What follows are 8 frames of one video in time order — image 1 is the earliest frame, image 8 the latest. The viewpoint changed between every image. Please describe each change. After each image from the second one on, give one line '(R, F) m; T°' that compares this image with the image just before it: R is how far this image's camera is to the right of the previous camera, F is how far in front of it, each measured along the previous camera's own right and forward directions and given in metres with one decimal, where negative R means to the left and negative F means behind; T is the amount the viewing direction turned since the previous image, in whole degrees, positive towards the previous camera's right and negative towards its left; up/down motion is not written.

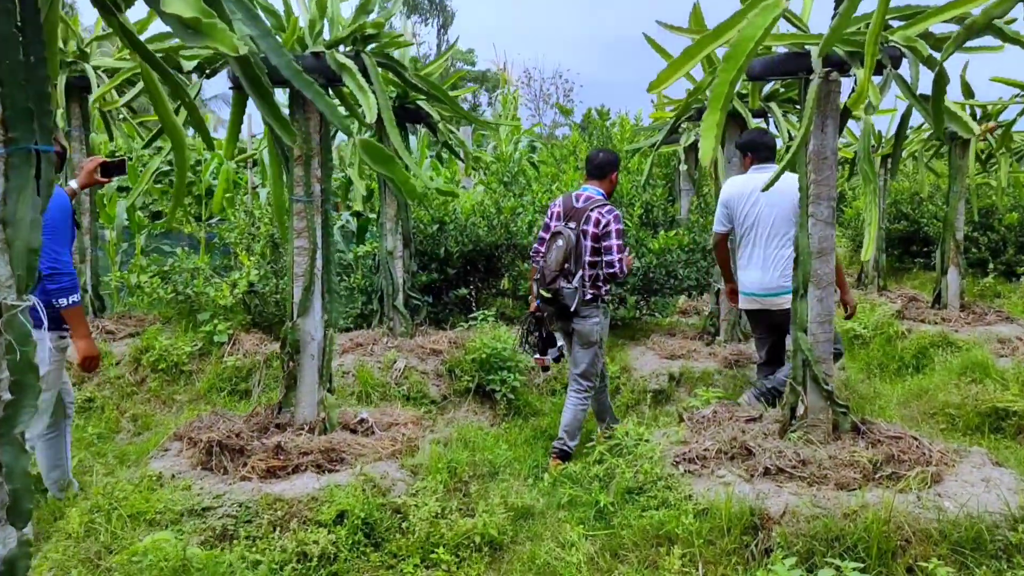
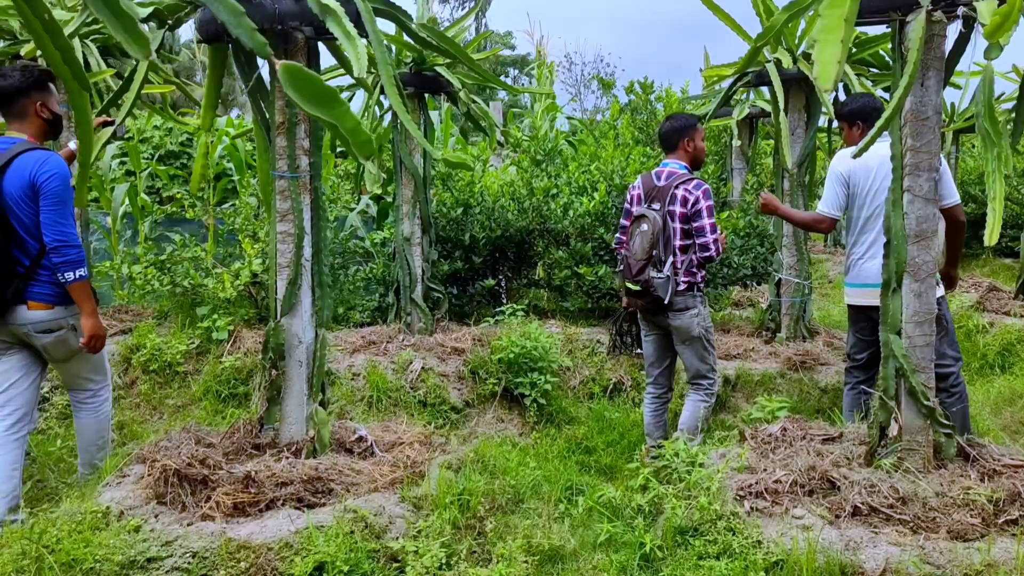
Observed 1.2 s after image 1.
(+0.1, +0.6) m; -3°
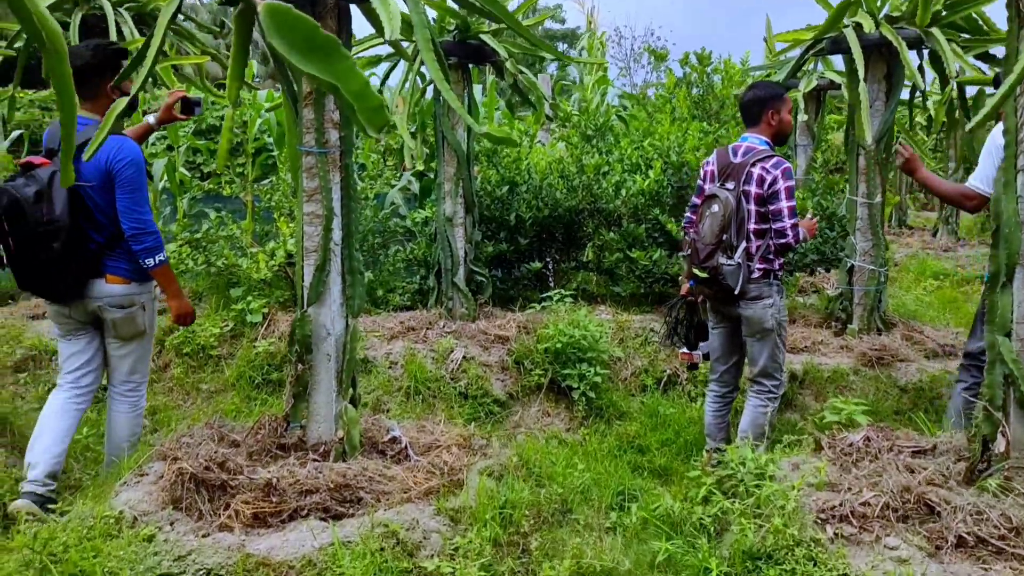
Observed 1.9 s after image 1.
(0.0, +0.3) m; -3°
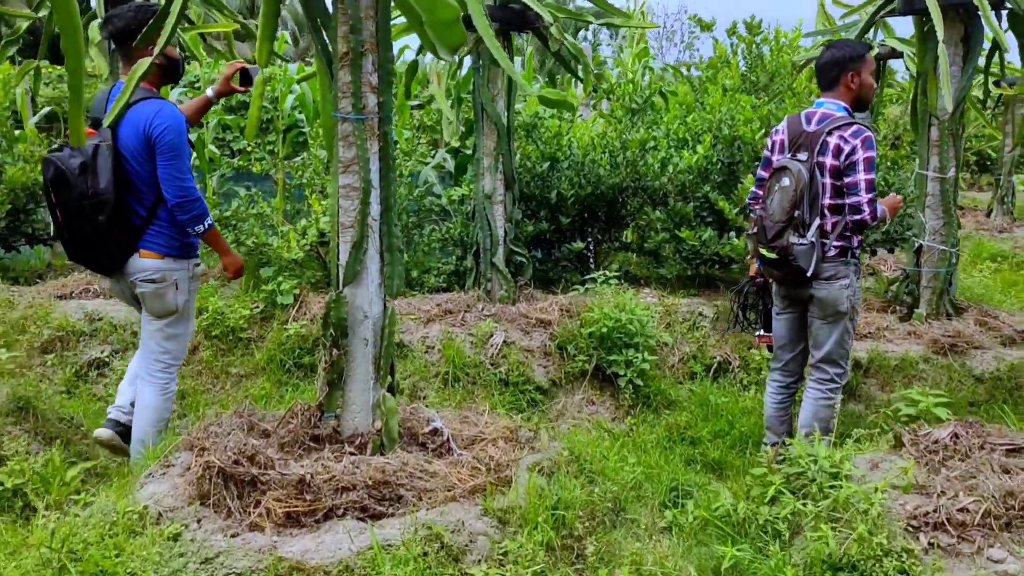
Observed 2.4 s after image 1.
(-0.1, +0.2) m; -2°
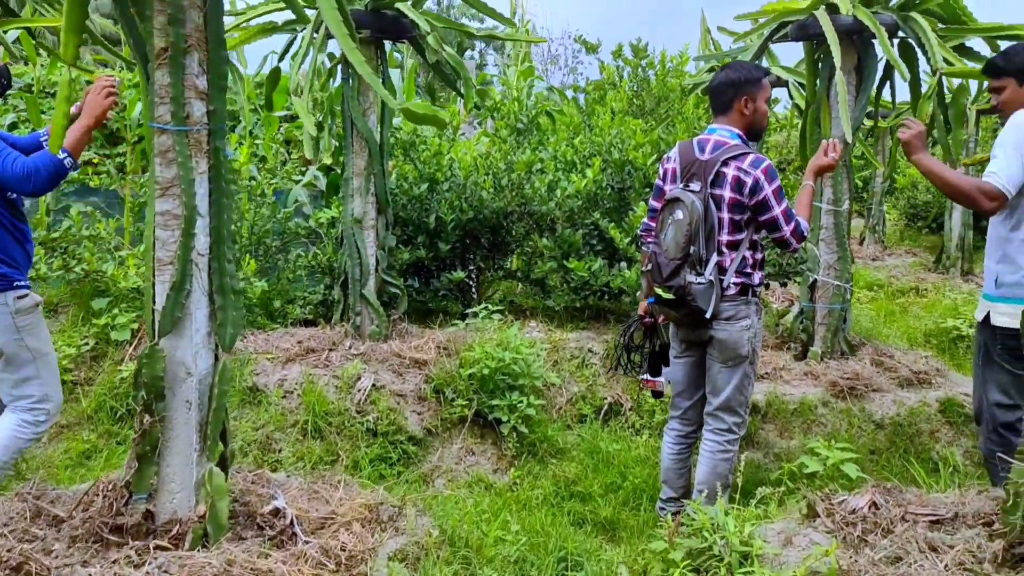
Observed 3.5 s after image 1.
(+0.1, +0.4) m; +7°
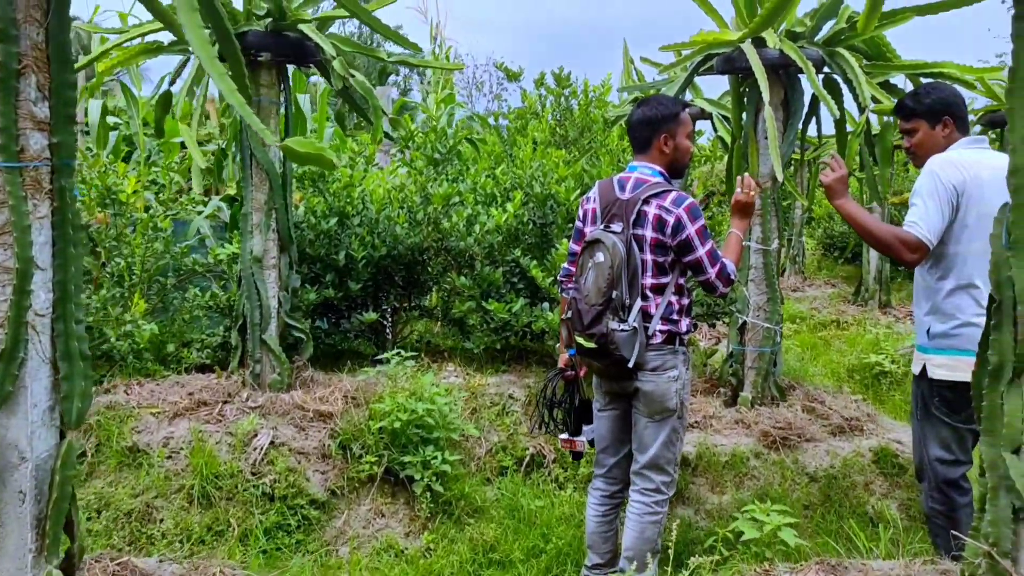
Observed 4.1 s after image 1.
(+0.1, +0.3) m; +5°
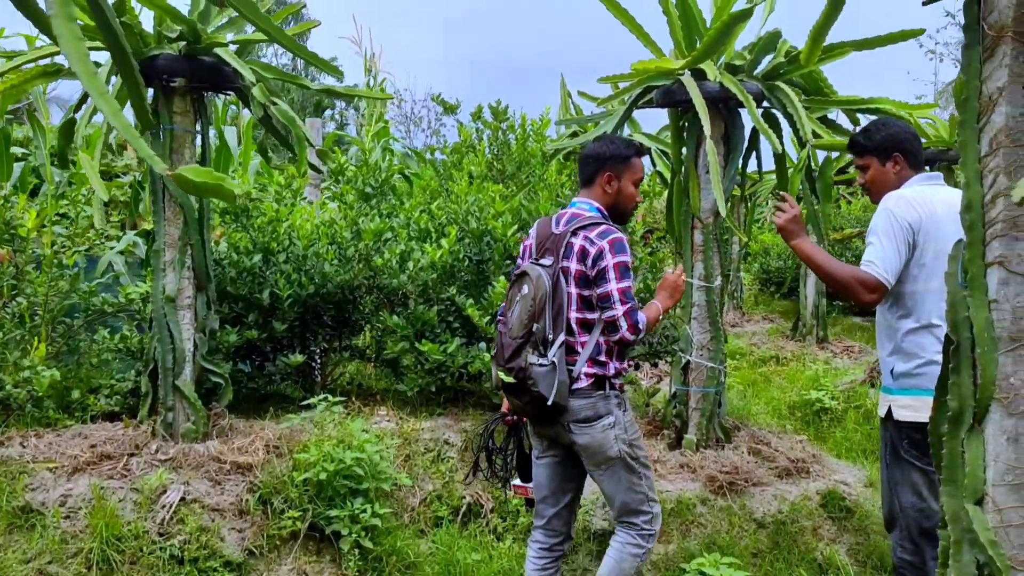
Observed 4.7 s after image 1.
(0.0, +0.2) m; +4°
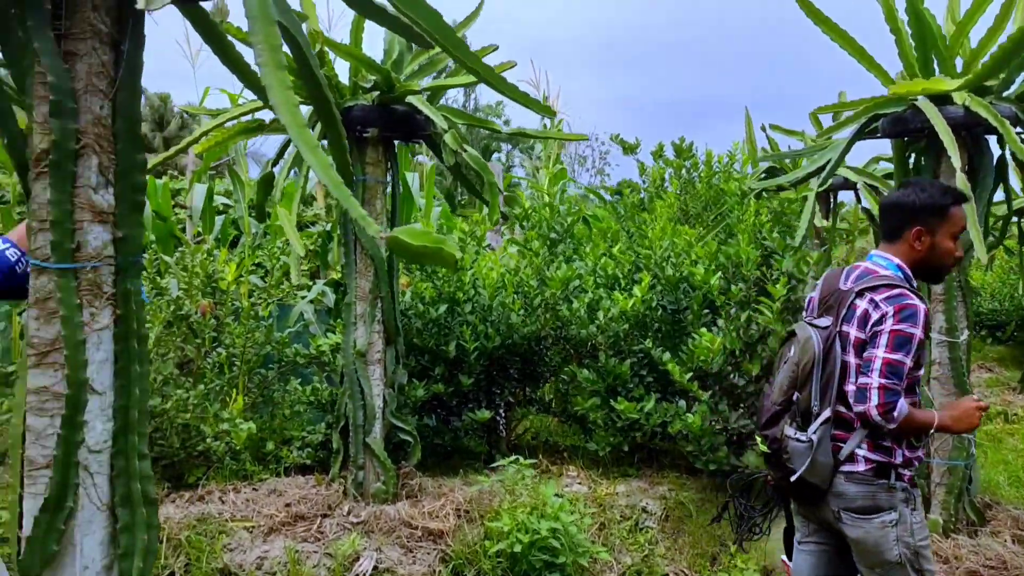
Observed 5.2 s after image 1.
(-0.2, +0.2) m; -11°
